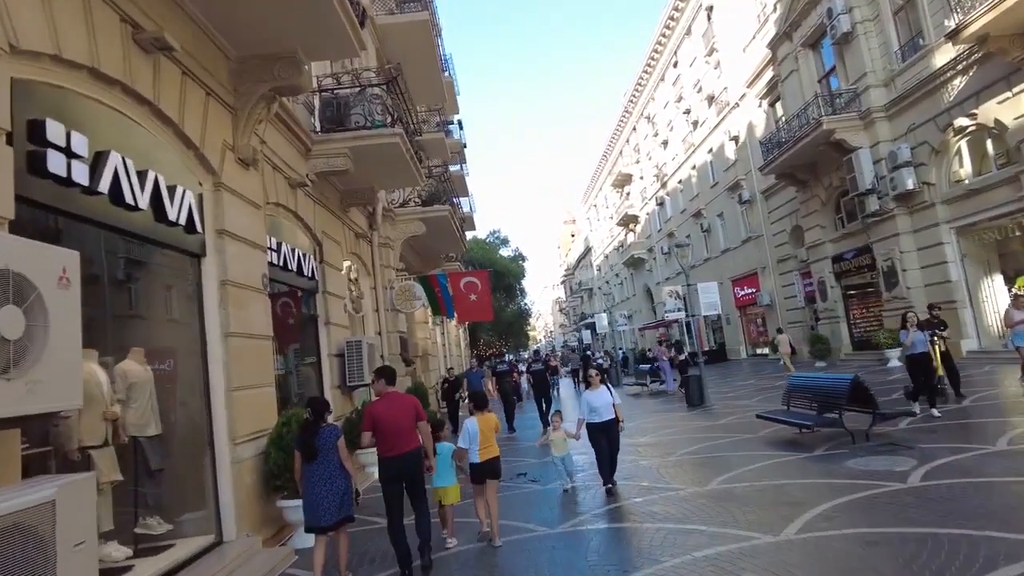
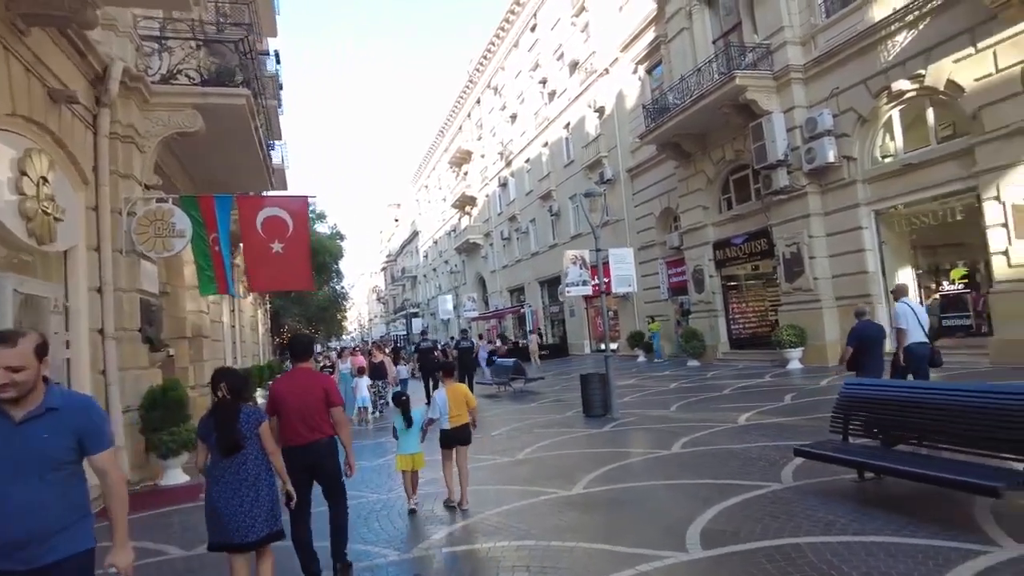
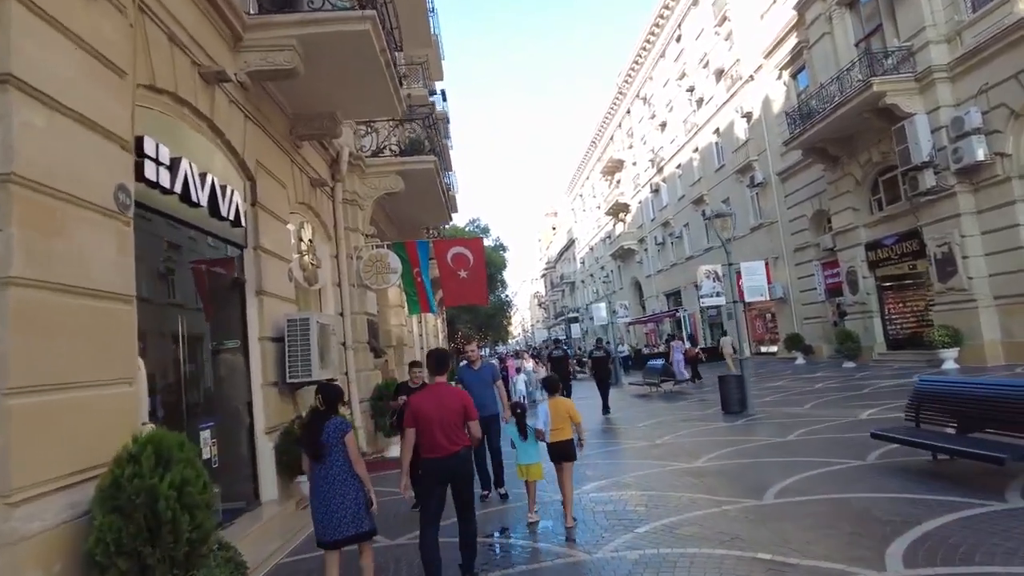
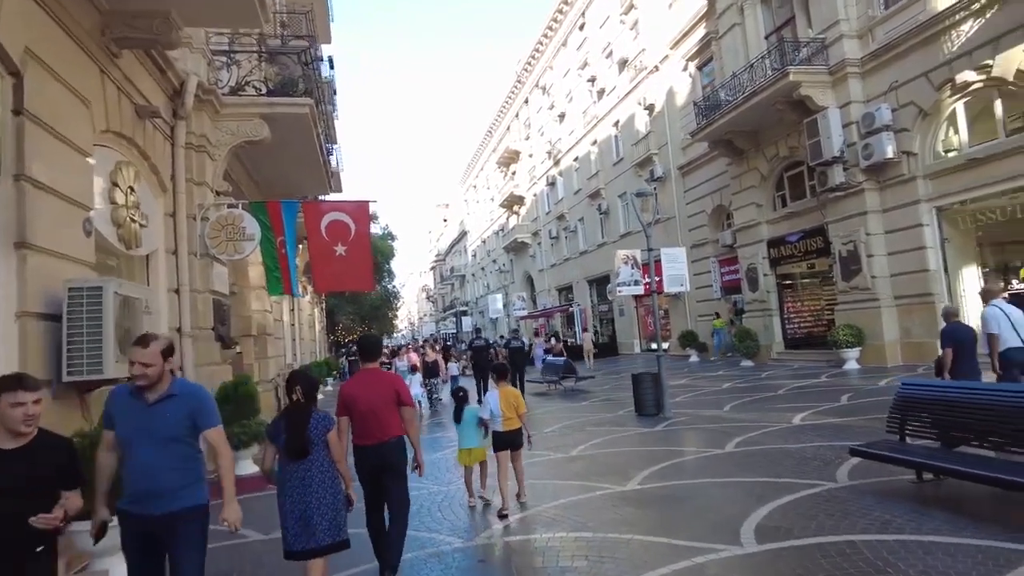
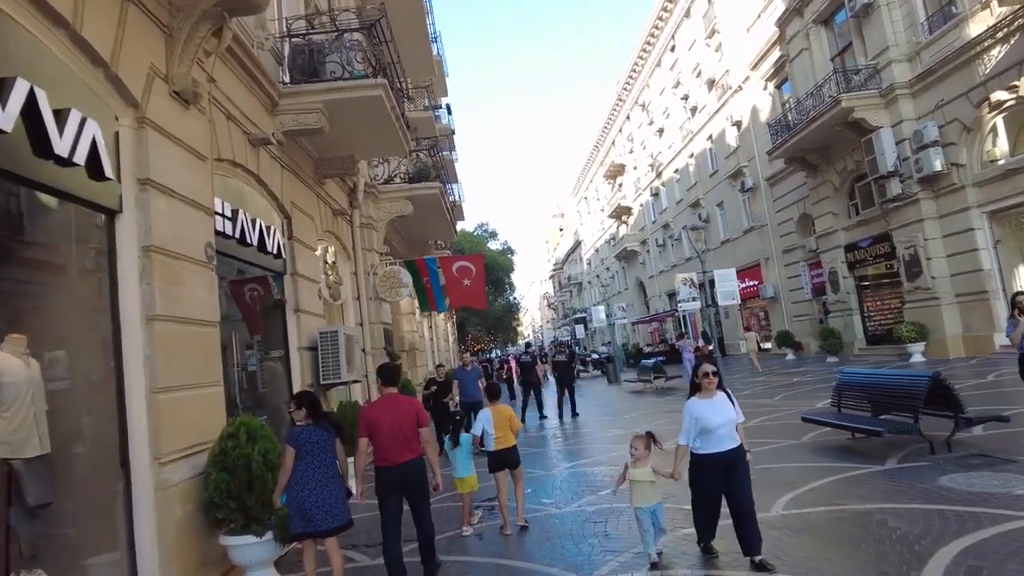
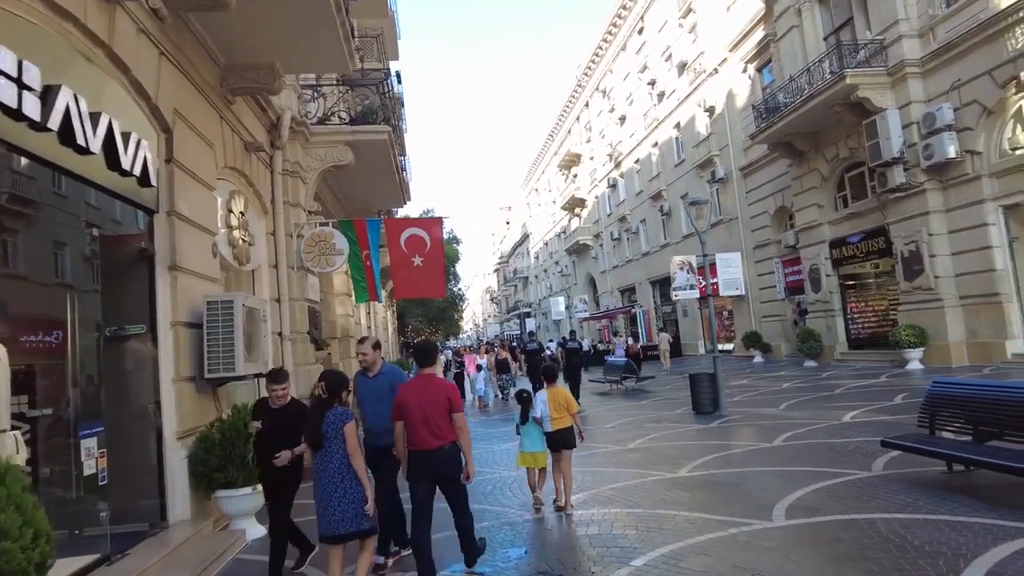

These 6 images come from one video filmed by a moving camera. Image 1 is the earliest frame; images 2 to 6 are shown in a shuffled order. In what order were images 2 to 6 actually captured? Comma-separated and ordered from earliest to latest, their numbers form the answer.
5, 3, 6, 4, 2
